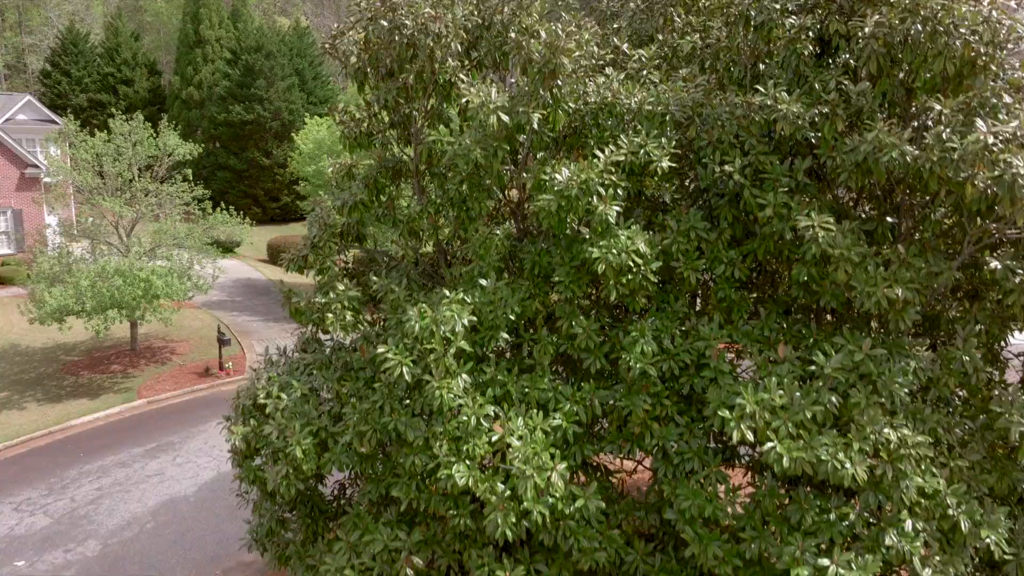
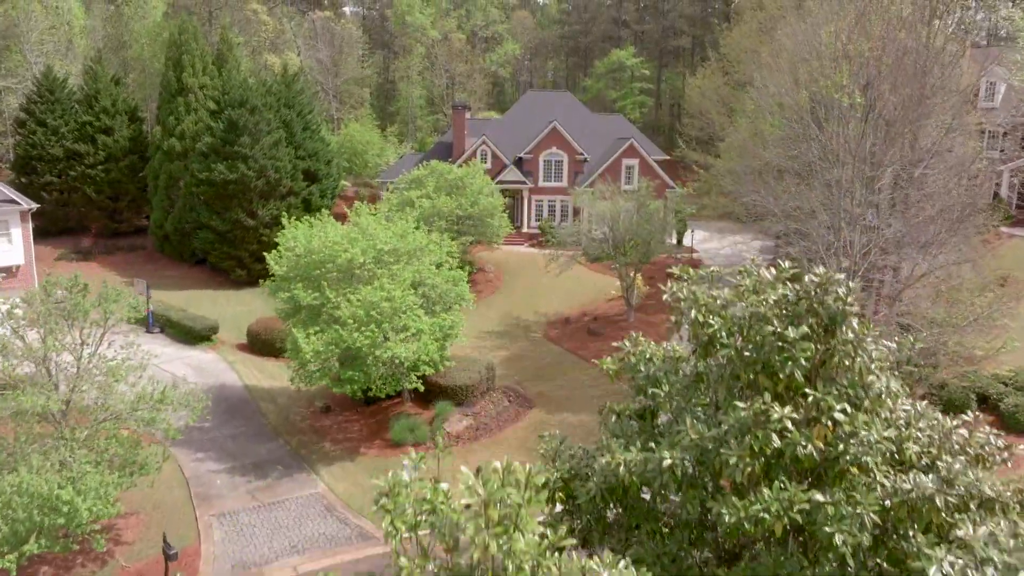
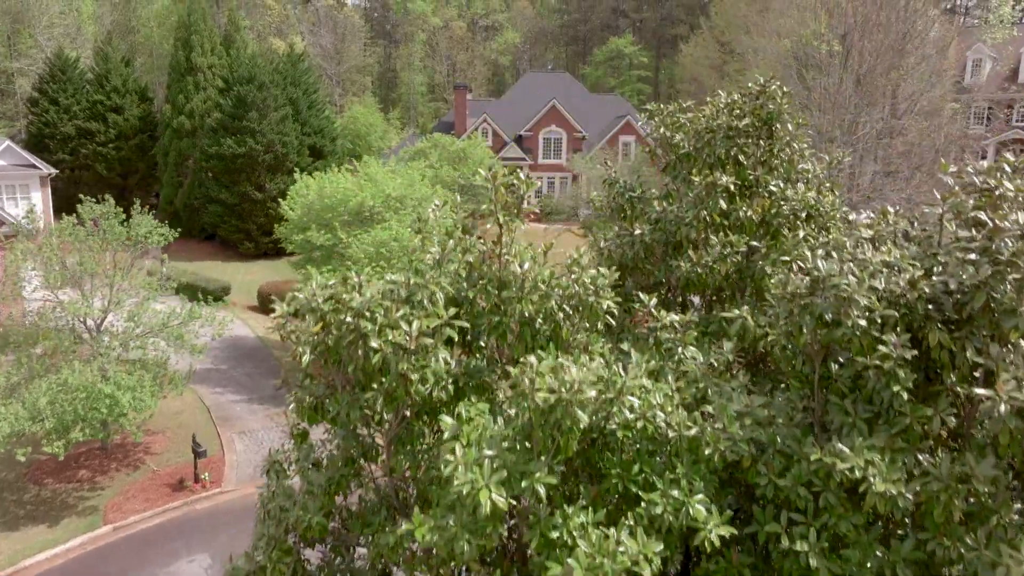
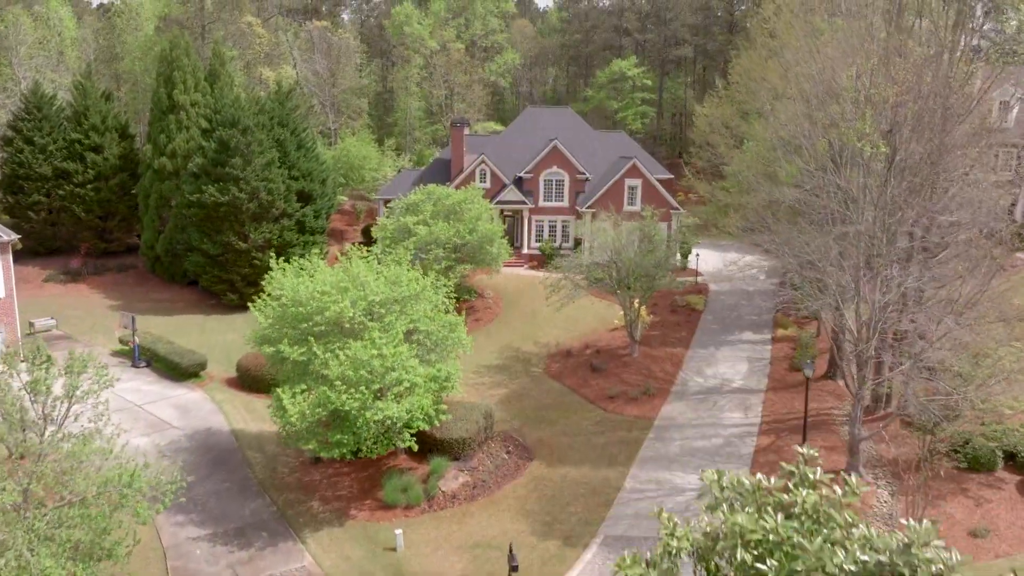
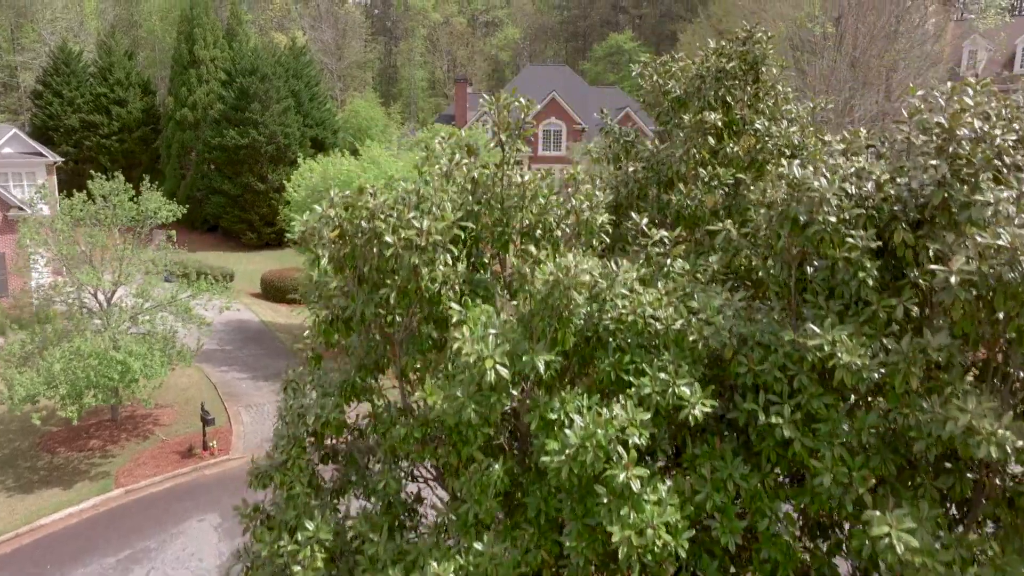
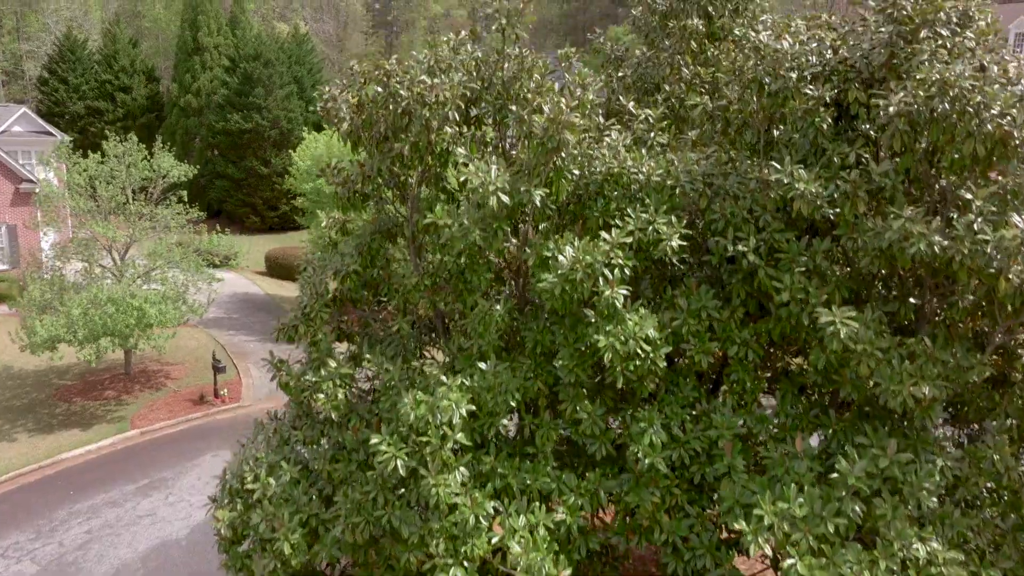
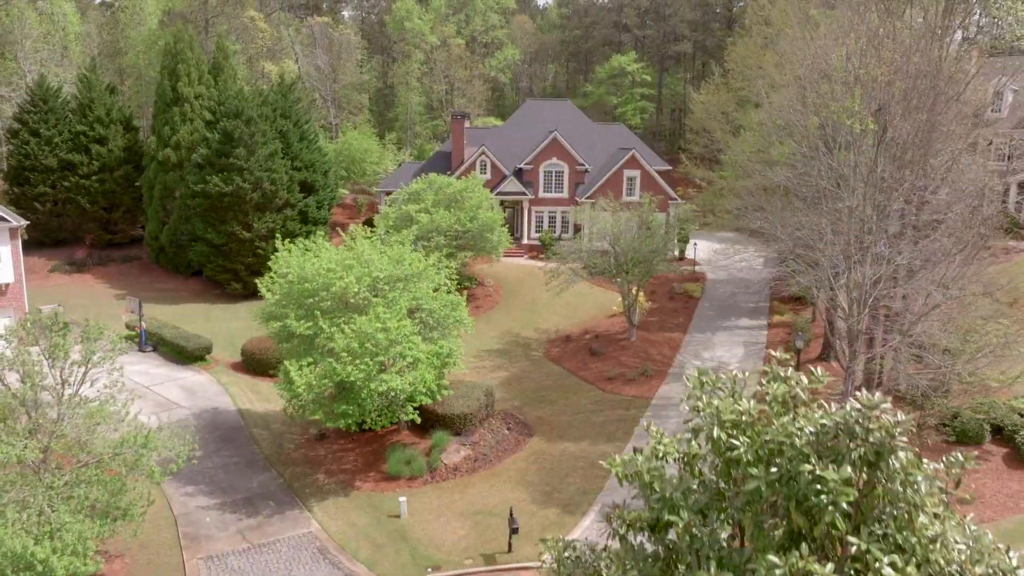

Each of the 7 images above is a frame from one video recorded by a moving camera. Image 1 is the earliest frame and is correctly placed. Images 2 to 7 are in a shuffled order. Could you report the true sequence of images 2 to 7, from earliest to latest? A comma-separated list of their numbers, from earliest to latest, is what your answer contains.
6, 5, 3, 2, 7, 4
